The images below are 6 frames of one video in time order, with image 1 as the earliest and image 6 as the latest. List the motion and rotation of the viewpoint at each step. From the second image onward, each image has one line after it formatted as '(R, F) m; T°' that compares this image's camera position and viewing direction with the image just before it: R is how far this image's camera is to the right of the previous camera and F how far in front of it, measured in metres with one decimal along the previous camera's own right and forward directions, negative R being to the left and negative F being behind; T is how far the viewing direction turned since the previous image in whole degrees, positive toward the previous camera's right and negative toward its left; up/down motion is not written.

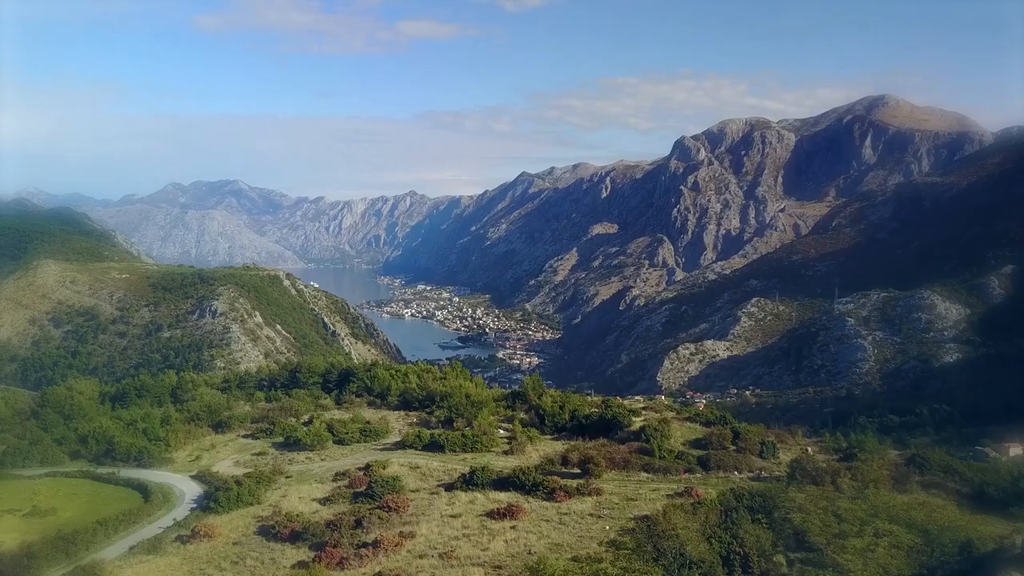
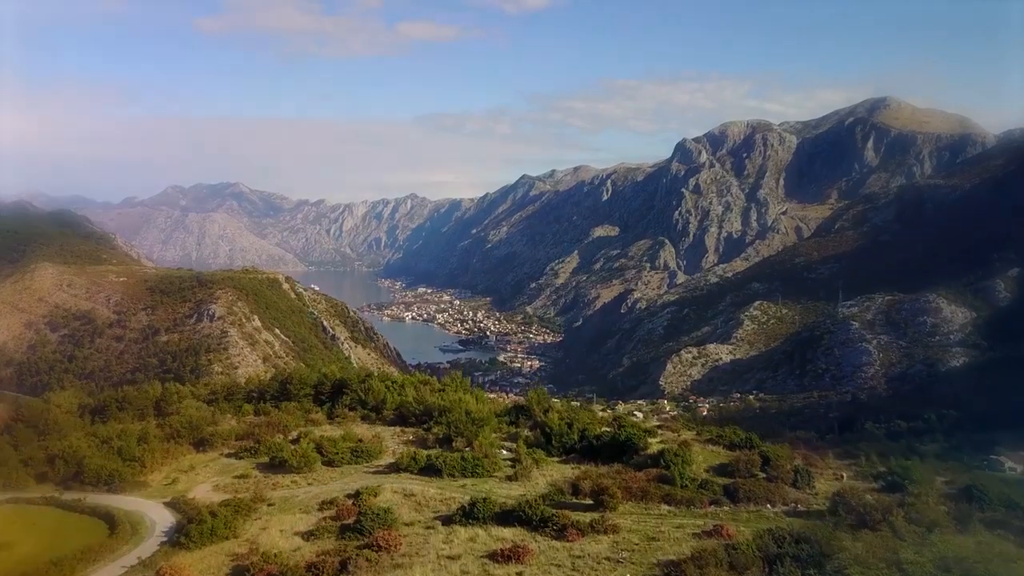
(0.0, +0.5) m; 0°
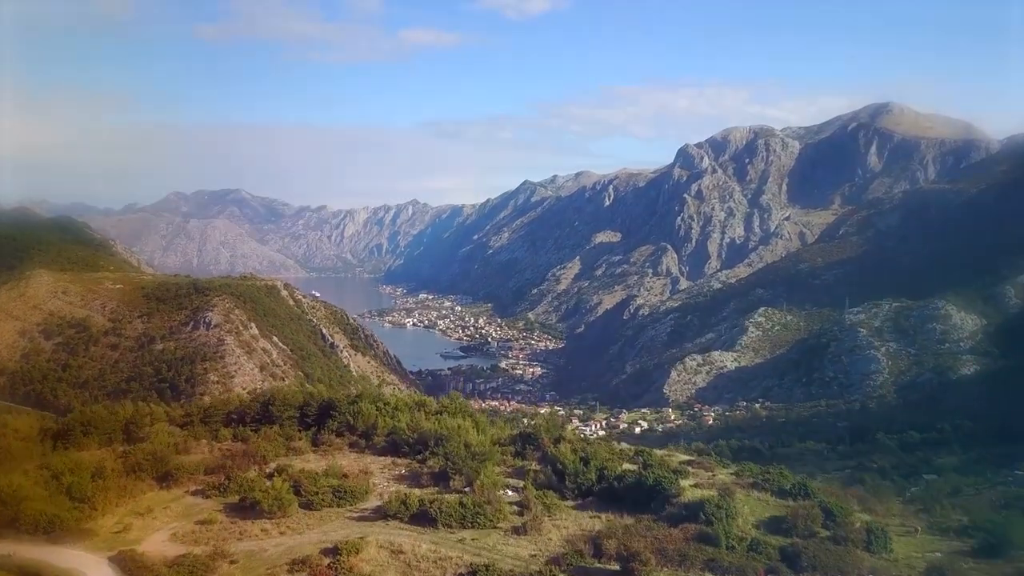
(0.0, +0.7) m; 0°
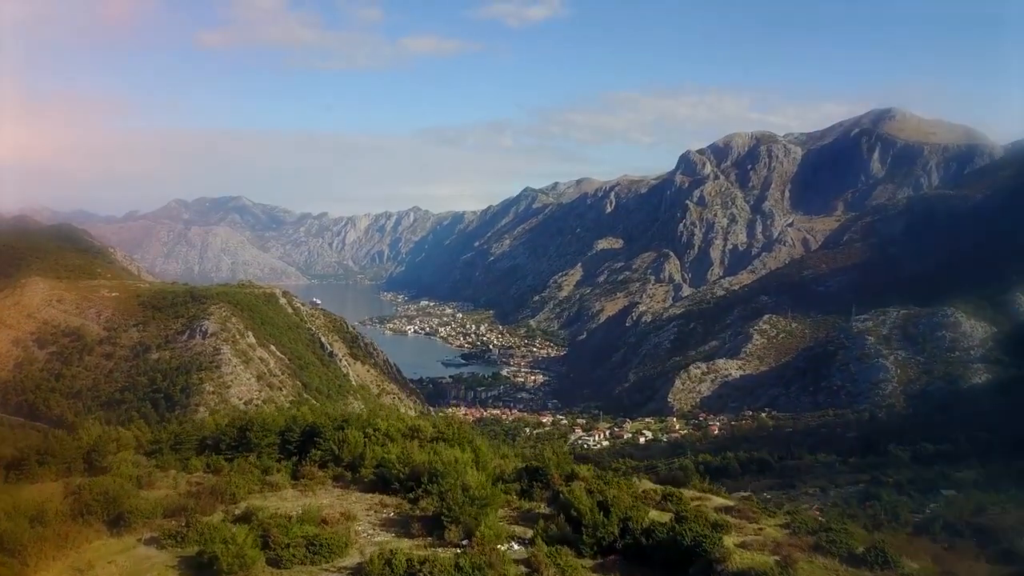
(0.0, +0.7) m; 0°
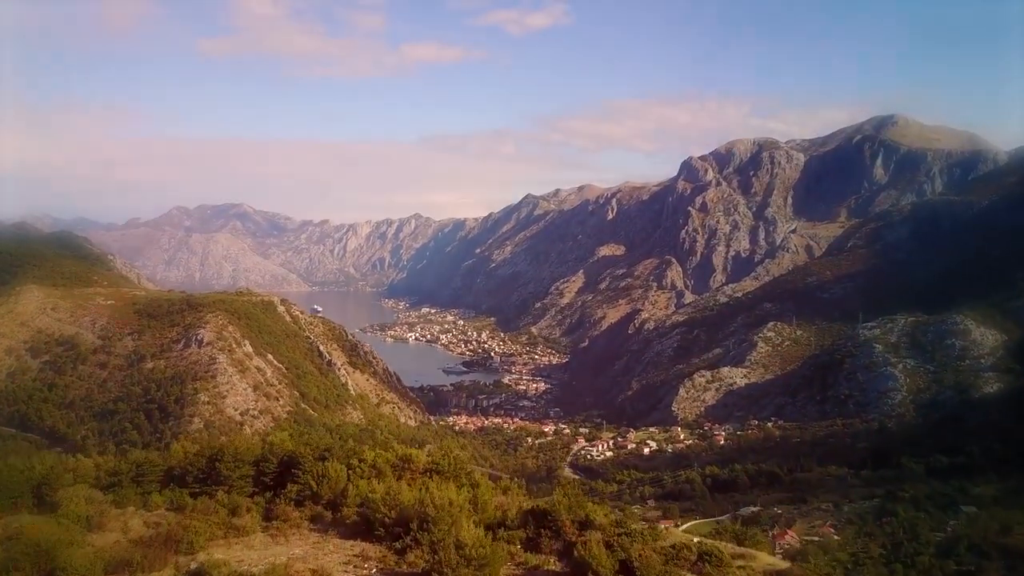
(0.0, +0.7) m; 0°
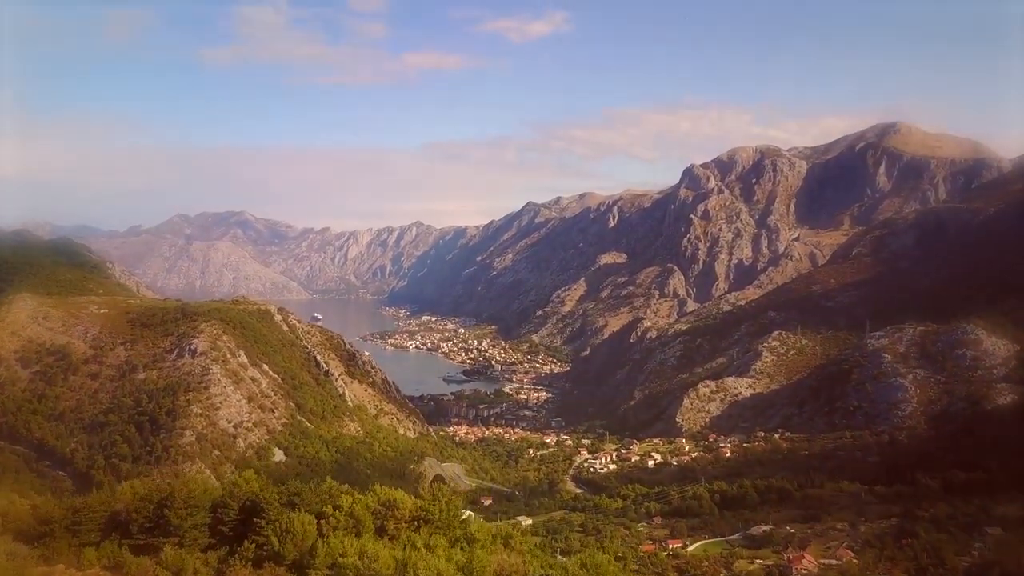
(0.0, +0.9) m; 0°
